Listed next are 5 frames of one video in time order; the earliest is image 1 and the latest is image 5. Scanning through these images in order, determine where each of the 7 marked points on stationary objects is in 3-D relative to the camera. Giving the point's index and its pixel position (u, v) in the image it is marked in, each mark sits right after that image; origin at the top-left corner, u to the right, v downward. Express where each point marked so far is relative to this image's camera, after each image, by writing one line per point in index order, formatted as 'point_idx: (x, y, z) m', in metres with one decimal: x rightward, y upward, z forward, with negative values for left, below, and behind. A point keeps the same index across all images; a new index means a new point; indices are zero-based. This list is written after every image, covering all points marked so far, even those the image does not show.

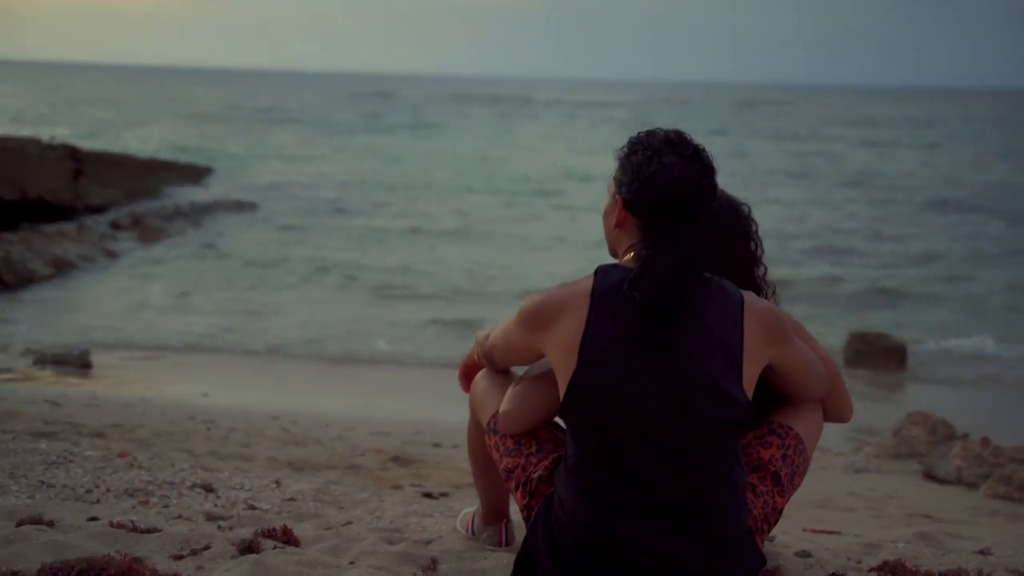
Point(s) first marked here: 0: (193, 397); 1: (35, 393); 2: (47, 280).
0: (-2.1, -0.8, +6.3) m
1: (-3.0, -0.7, +5.8) m
2: (-5.2, +0.1, +10.3) m
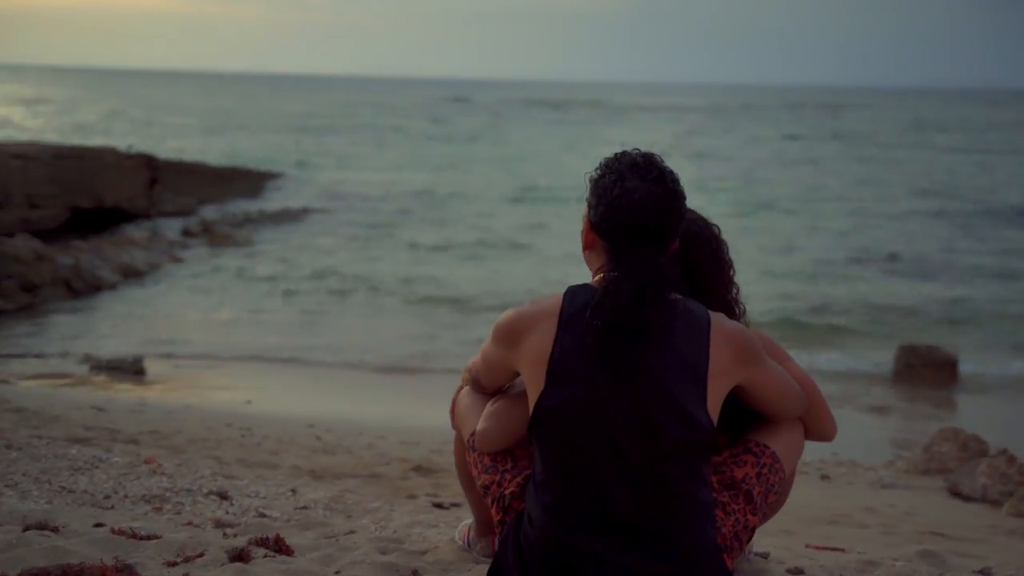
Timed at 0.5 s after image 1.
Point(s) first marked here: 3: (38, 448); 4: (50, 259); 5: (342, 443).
0: (-1.9, -0.8, +6.6) m
1: (-2.8, -0.7, +6.1) m
2: (-4.6, 0.0, +10.8) m
3: (-2.3, -0.8, +4.4) m
4: (-5.2, +0.4, +10.3) m
5: (-1.0, -0.9, +5.5) m
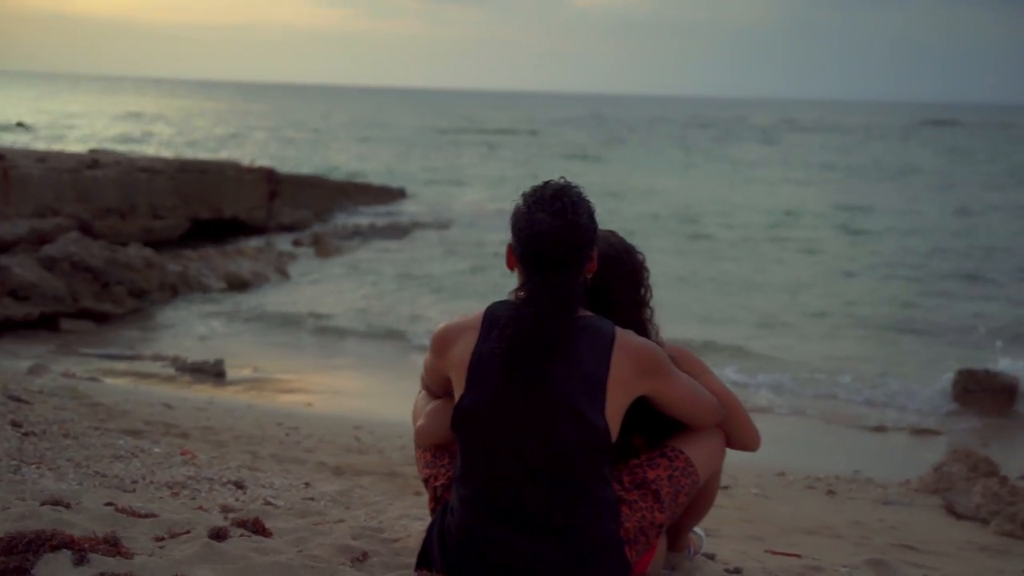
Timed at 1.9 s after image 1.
0: (-1.7, -0.9, +7.2) m
1: (-2.6, -0.8, +6.8) m
2: (-3.8, -0.1, +11.7) m
3: (-2.3, -0.8, +5.0) m
4: (-4.3, +0.3, +11.3) m
5: (-0.9, -1.0, +6.0) m
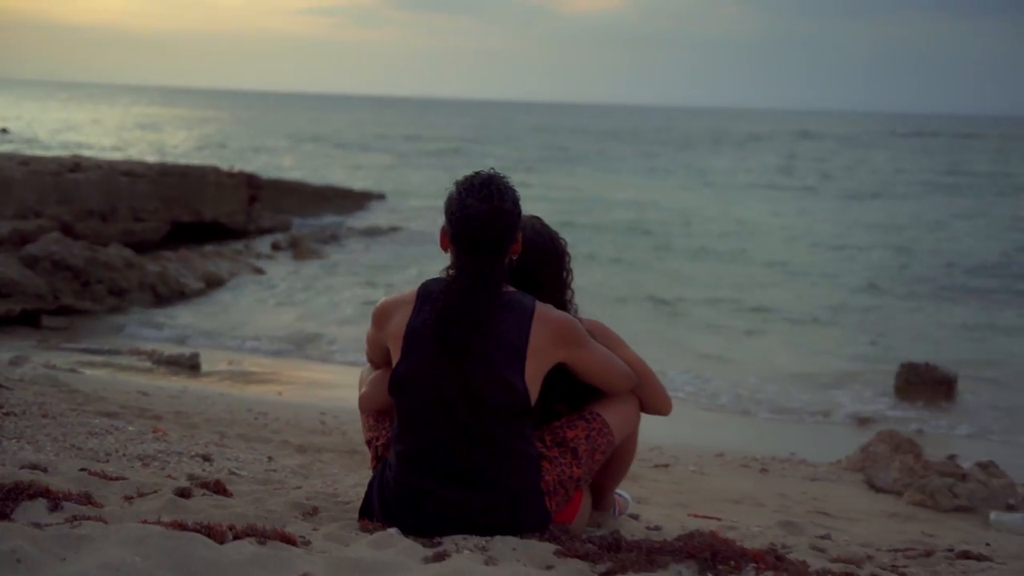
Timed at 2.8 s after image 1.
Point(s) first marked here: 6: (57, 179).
0: (-2.0, -0.9, +7.5) m
1: (-2.9, -0.8, +7.2) m
2: (-4.2, -0.1, +12.1) m
3: (-2.6, -0.8, +5.3) m
4: (-4.7, +0.3, +11.6) m
5: (-1.2, -1.0, +6.4) m
6: (-6.5, +1.5, +13.1) m
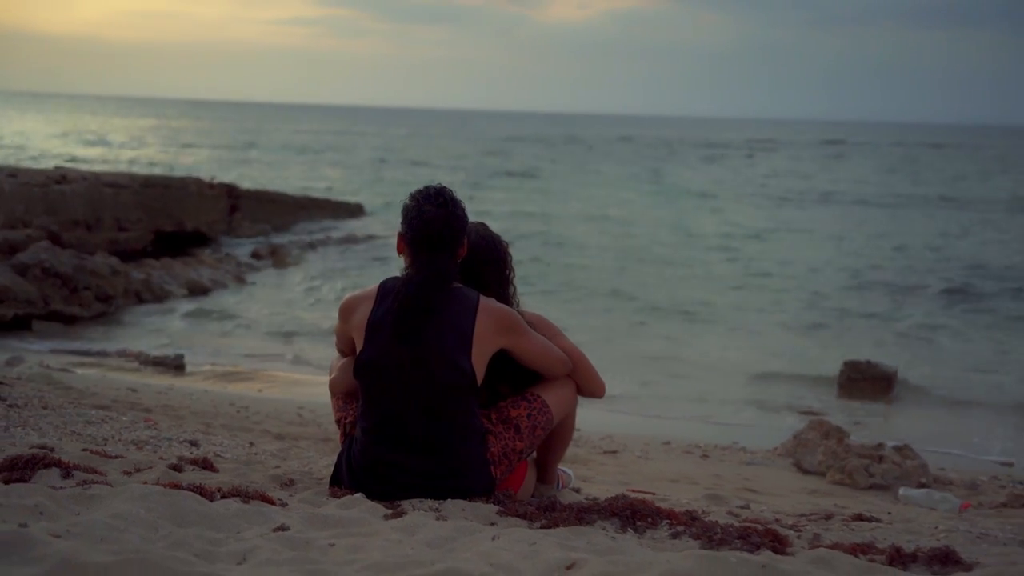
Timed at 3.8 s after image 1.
0: (-2.3, -0.9, +8.0) m
1: (-3.2, -0.8, +7.7) m
2: (-4.5, -0.1, +12.5) m
3: (-2.8, -0.8, +5.8) m
4: (-5.1, +0.2, +12.0) m
5: (-1.4, -1.0, +6.9) m
6: (-6.9, +1.4, +13.5) m
